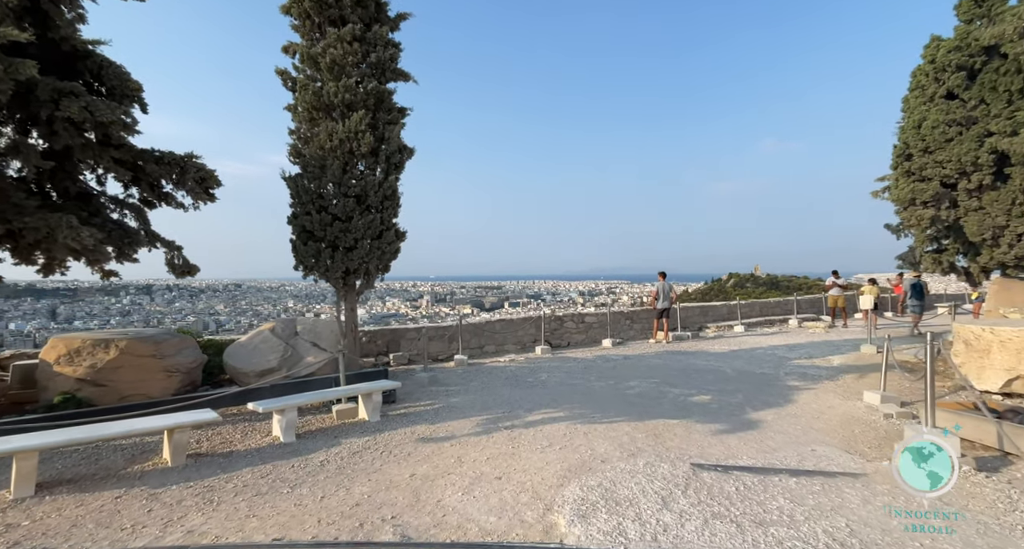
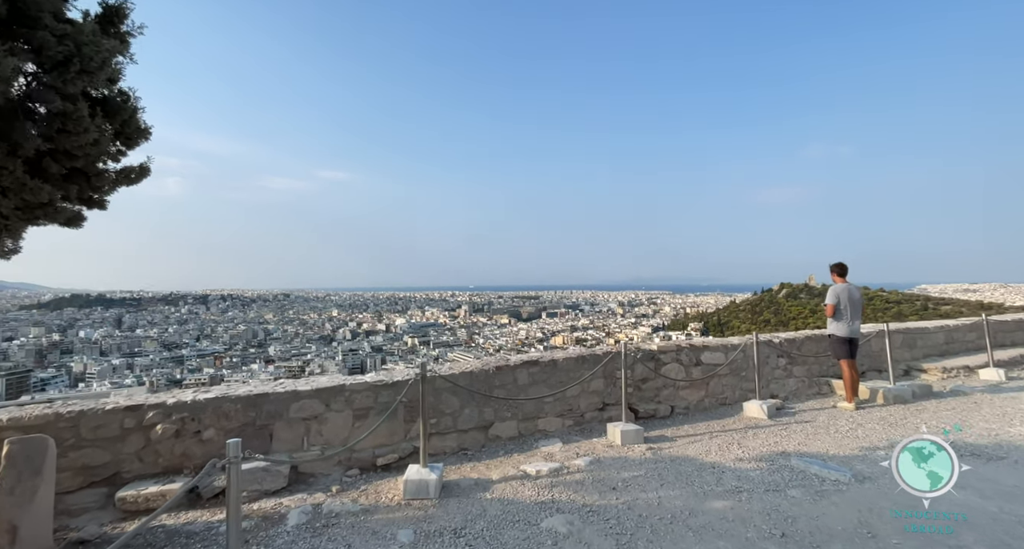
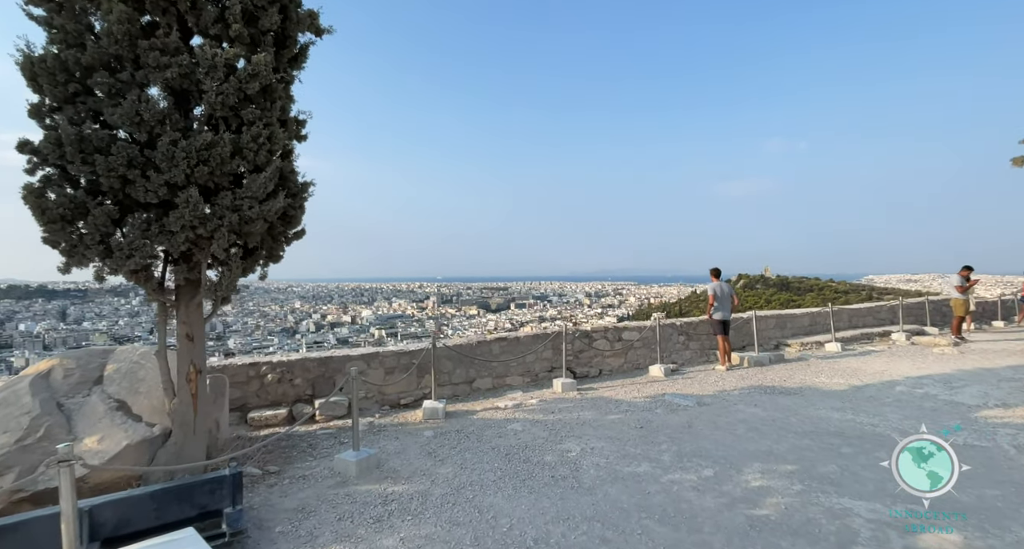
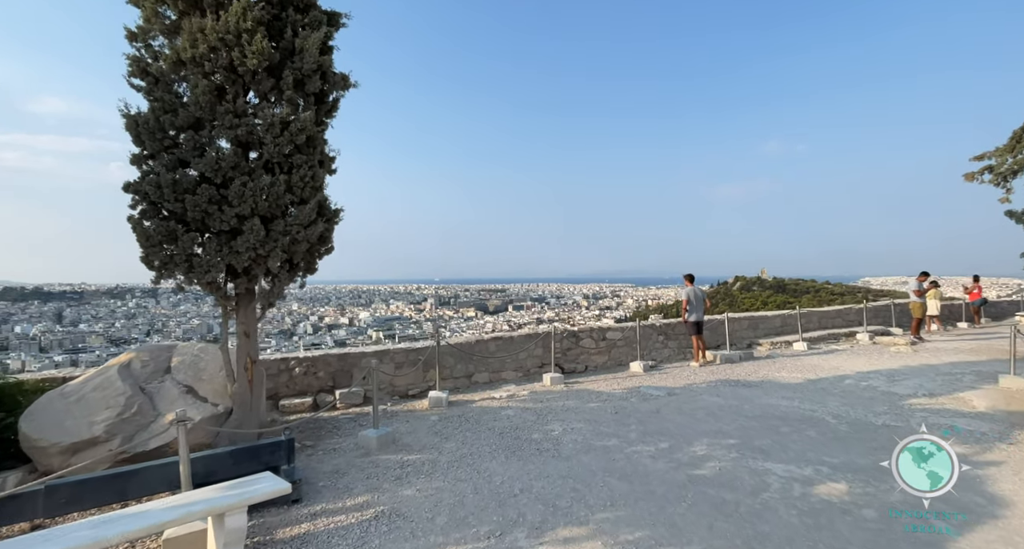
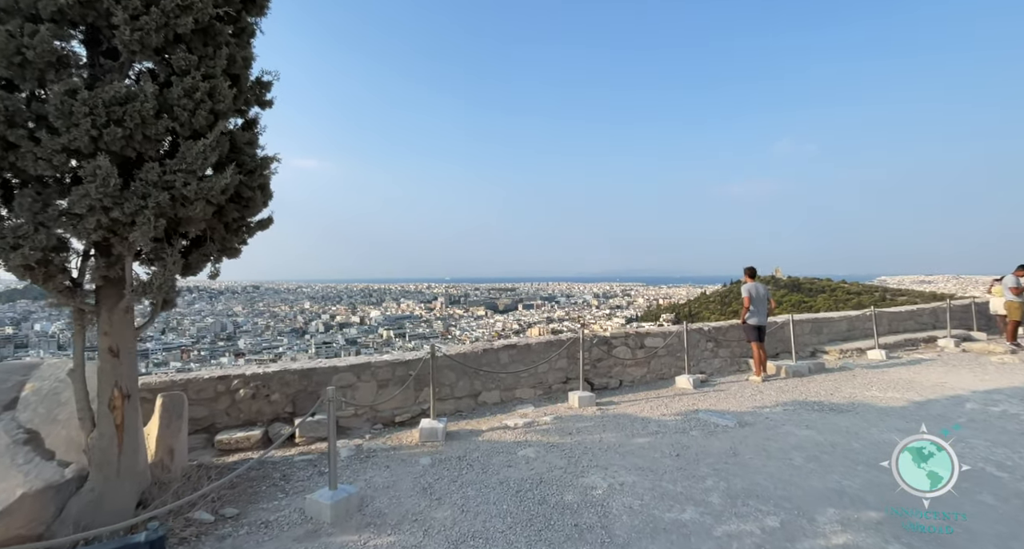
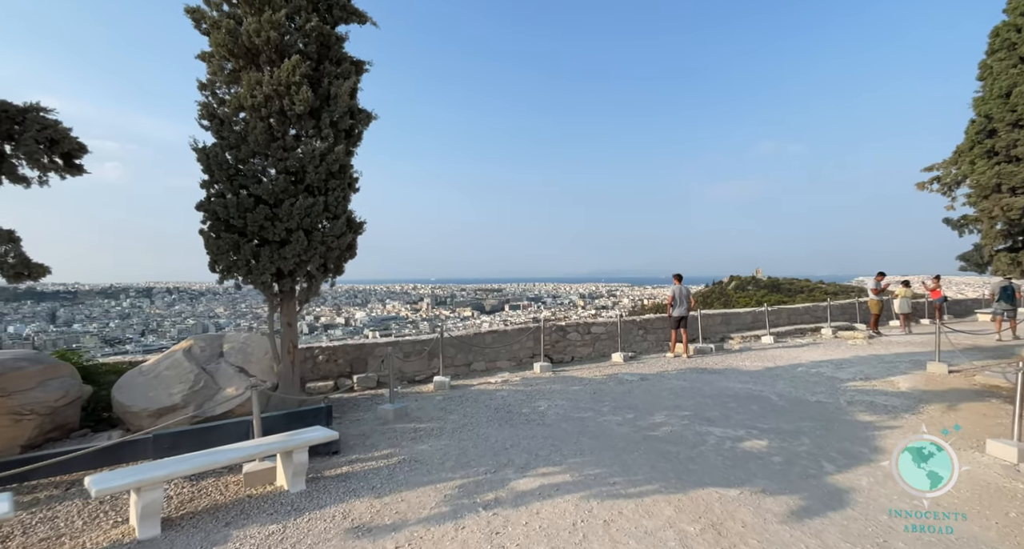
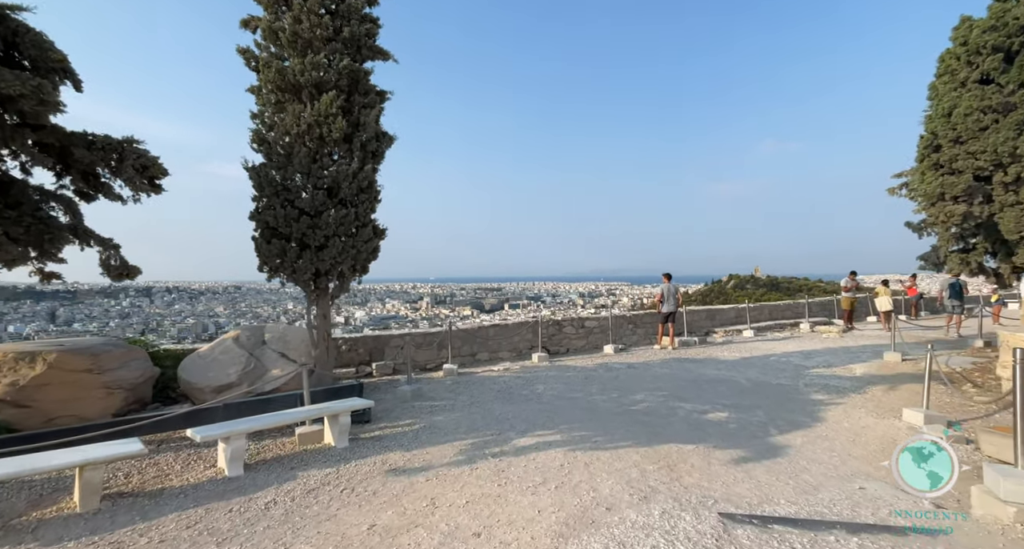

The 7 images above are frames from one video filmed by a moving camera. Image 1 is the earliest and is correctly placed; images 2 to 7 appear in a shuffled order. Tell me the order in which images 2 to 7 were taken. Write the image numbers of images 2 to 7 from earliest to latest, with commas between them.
7, 6, 4, 3, 5, 2
